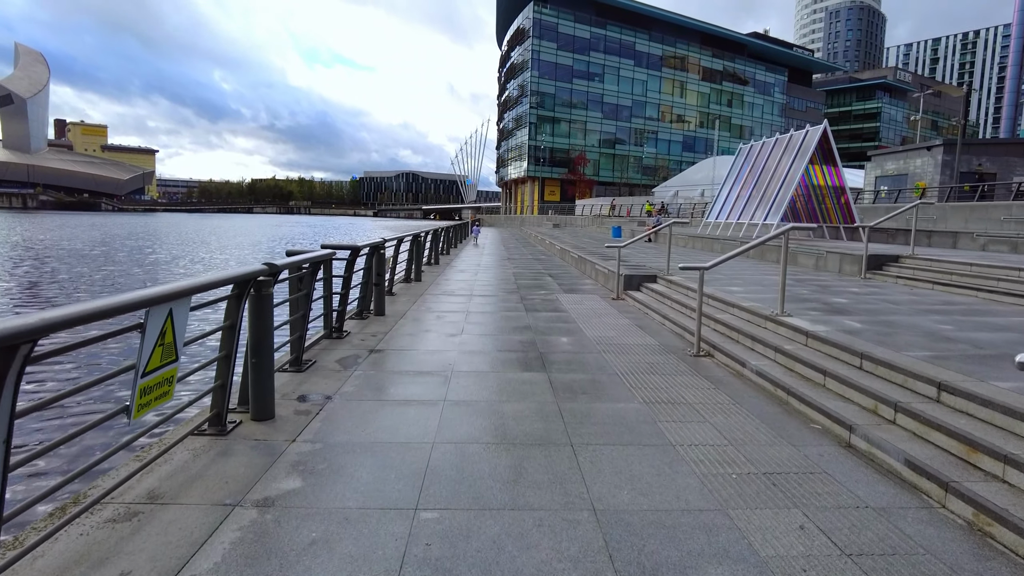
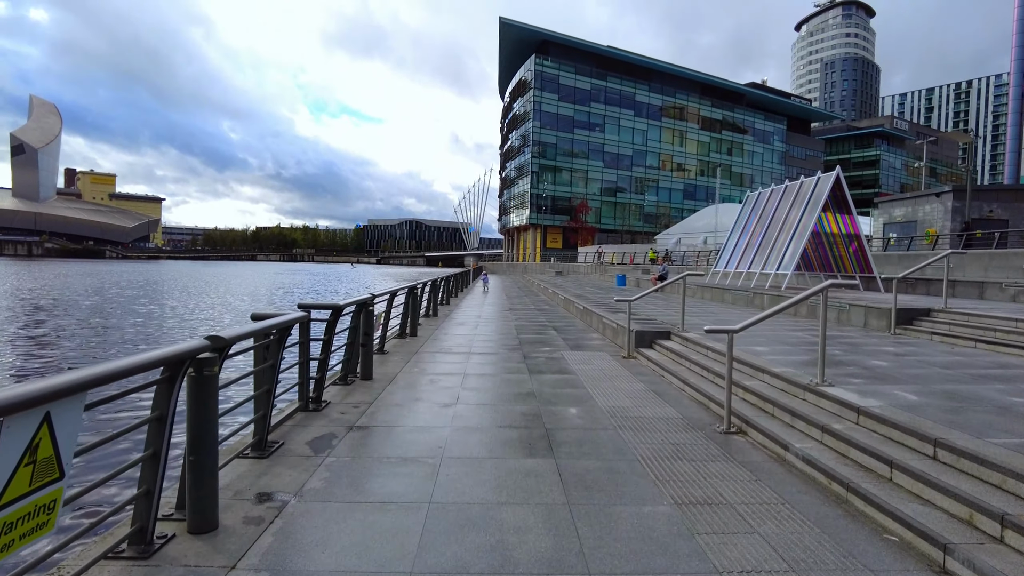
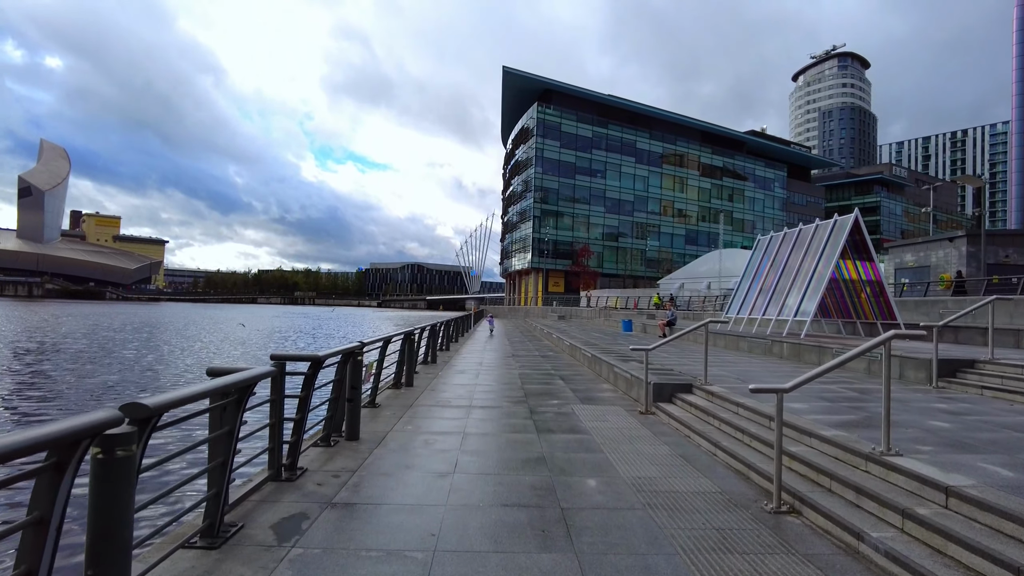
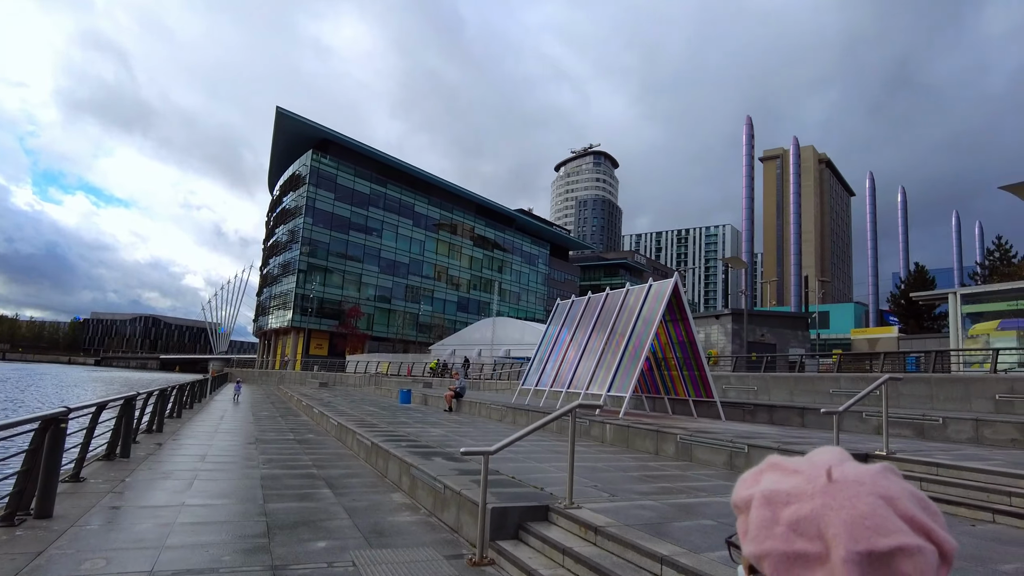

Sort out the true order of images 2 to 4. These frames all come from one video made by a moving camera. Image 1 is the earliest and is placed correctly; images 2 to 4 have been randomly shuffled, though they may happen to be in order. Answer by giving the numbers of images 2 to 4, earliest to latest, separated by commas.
2, 3, 4
